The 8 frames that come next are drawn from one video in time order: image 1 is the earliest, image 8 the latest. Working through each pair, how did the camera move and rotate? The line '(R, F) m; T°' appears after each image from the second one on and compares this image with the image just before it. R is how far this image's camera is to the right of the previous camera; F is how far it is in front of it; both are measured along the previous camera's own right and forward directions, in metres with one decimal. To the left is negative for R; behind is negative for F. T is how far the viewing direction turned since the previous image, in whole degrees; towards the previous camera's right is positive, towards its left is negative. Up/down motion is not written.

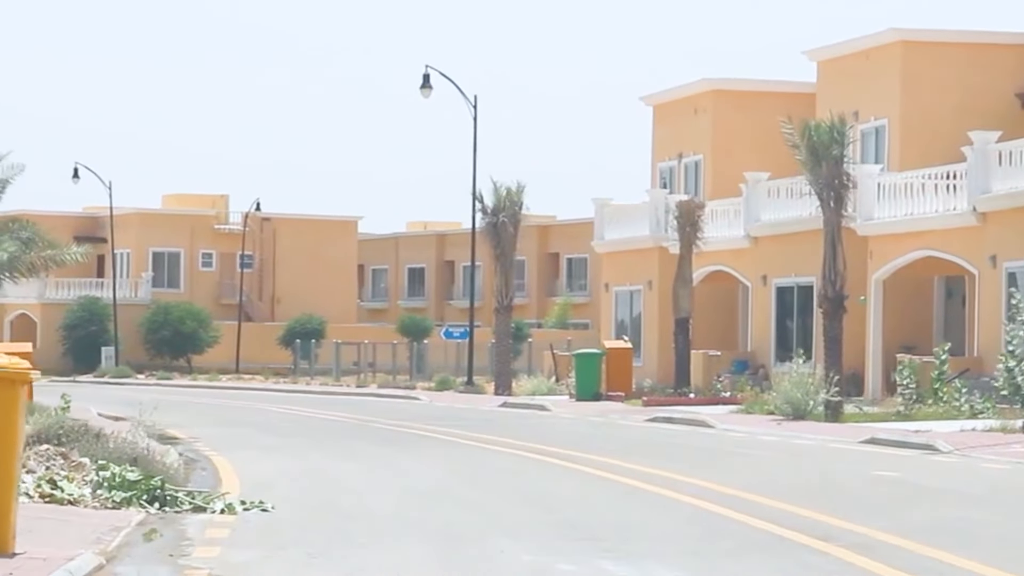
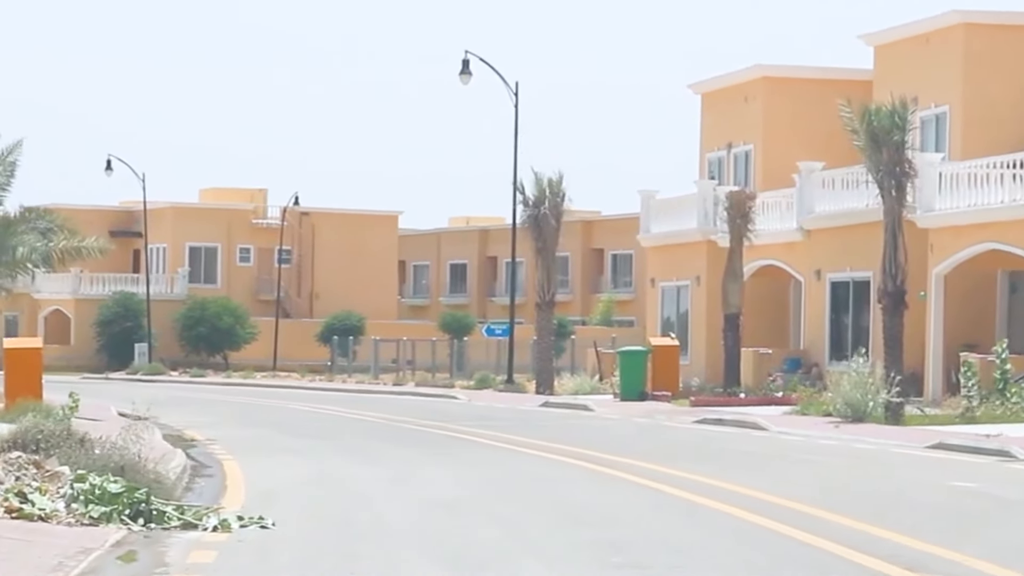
(0.0, +1.9) m; -1°
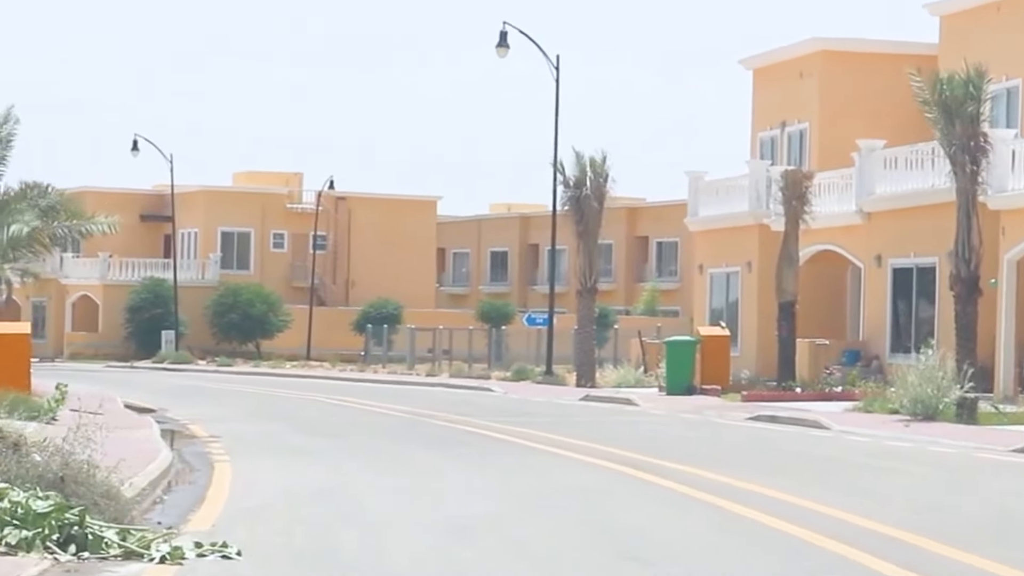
(+0.1, +2.7) m; -1°
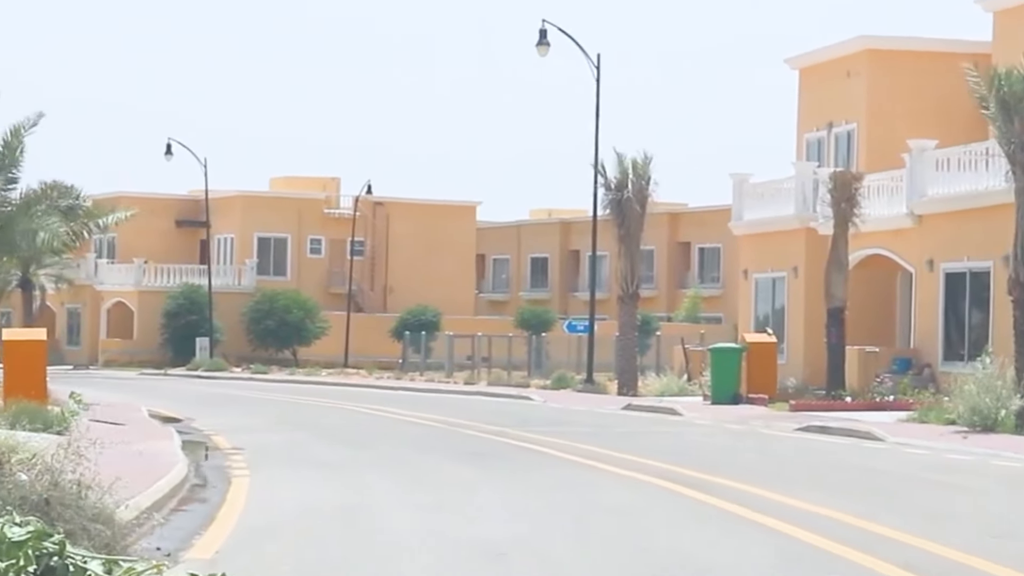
(0.0, +1.2) m; -1°
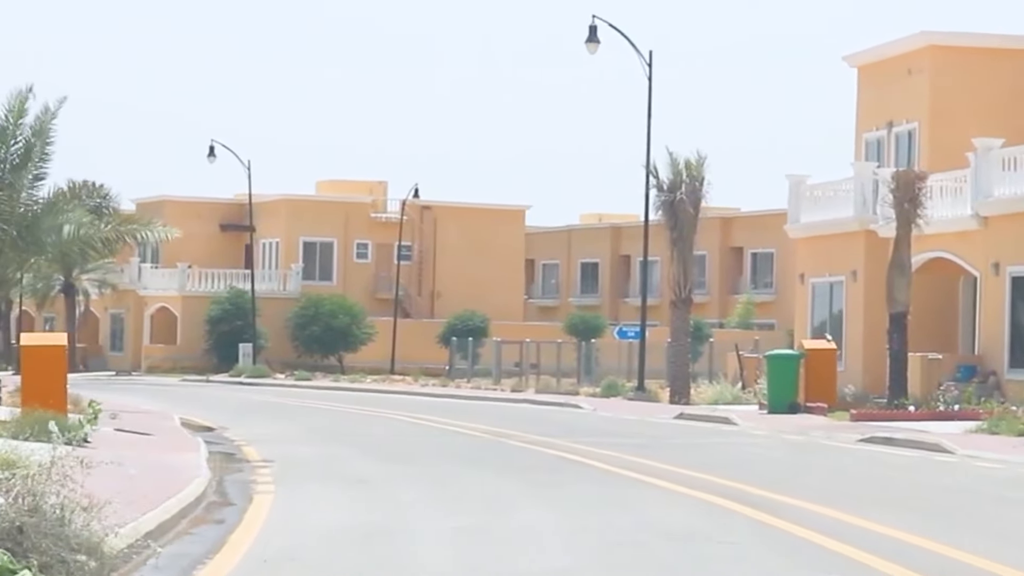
(0.0, +1.4) m; -1°
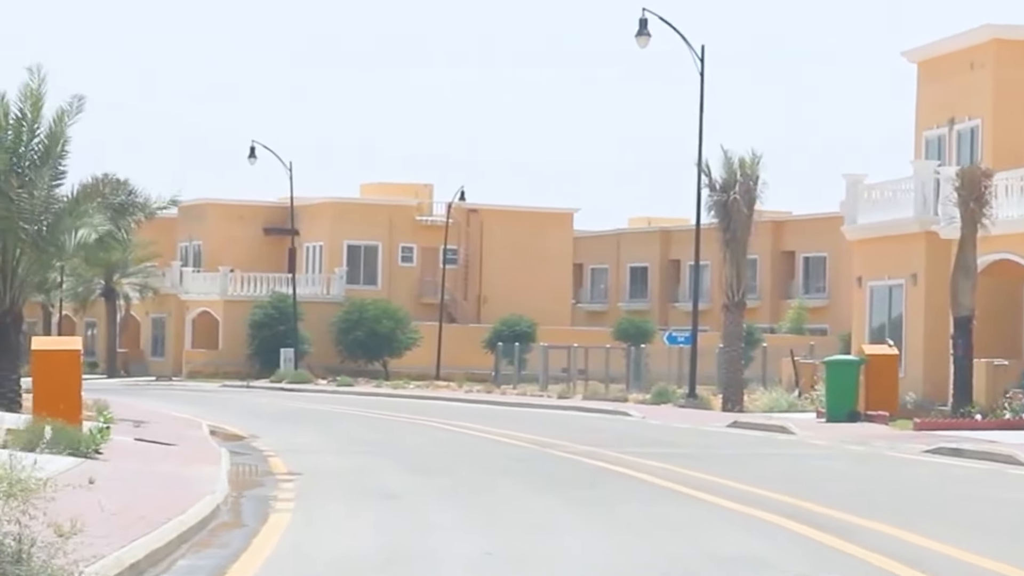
(0.0, +1.5) m; -1°
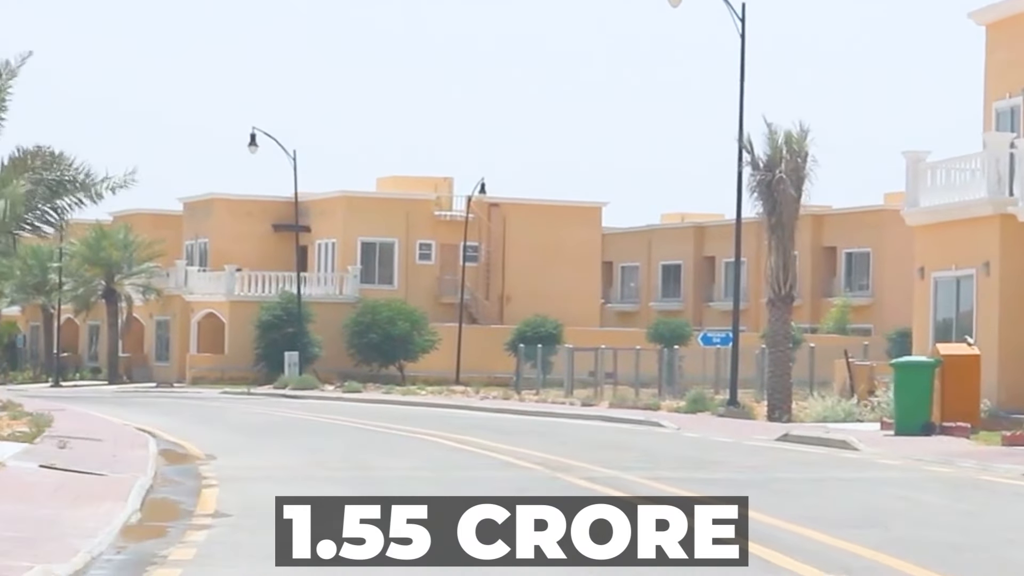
(+0.2, +4.9) m; -1°
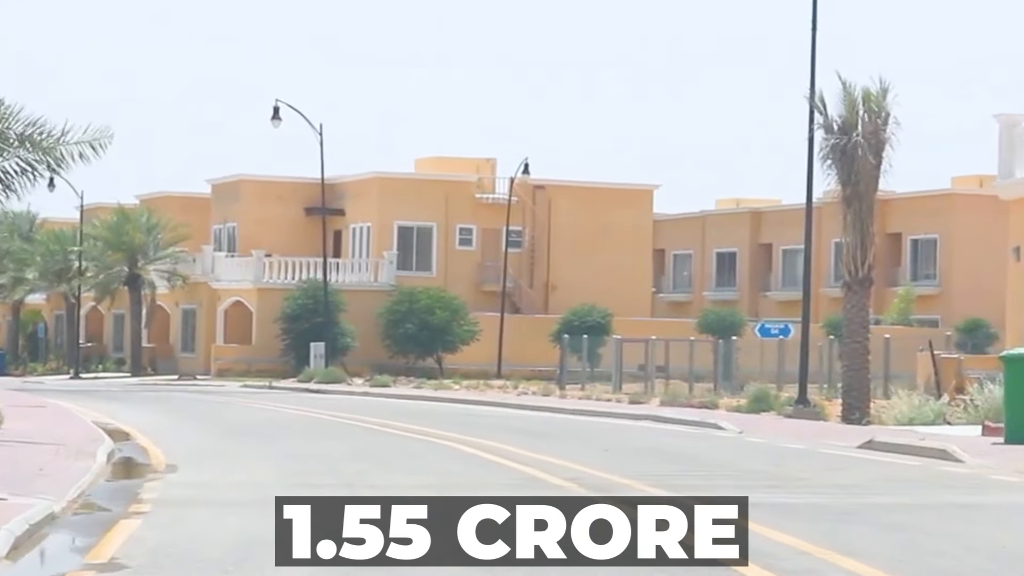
(+0.1, +4.5) m; -1°
